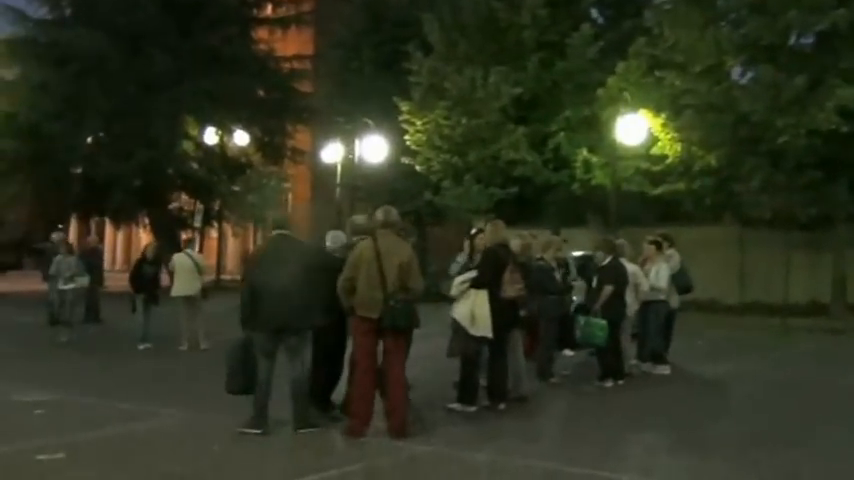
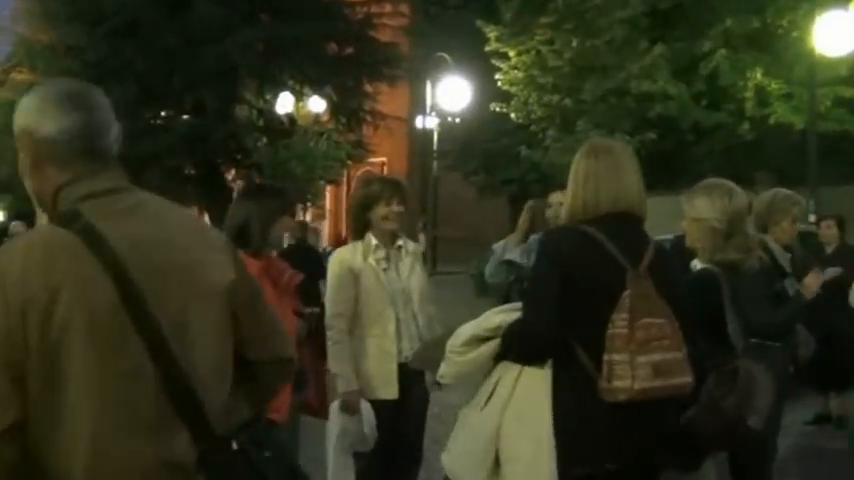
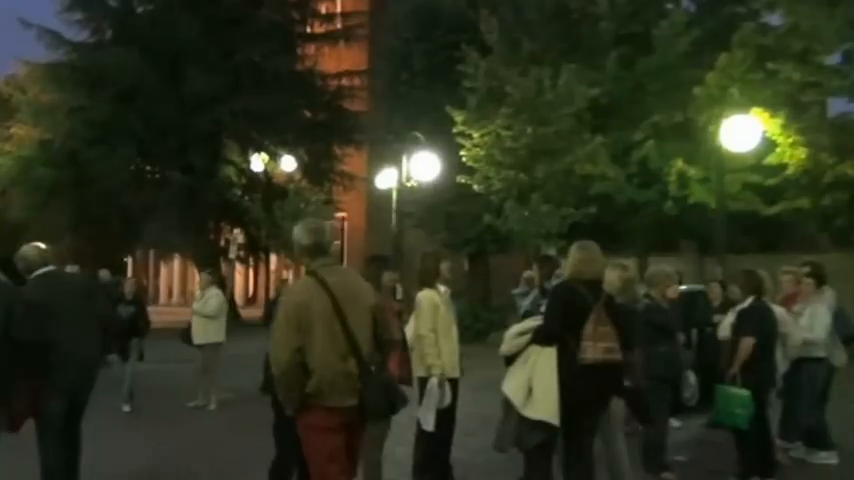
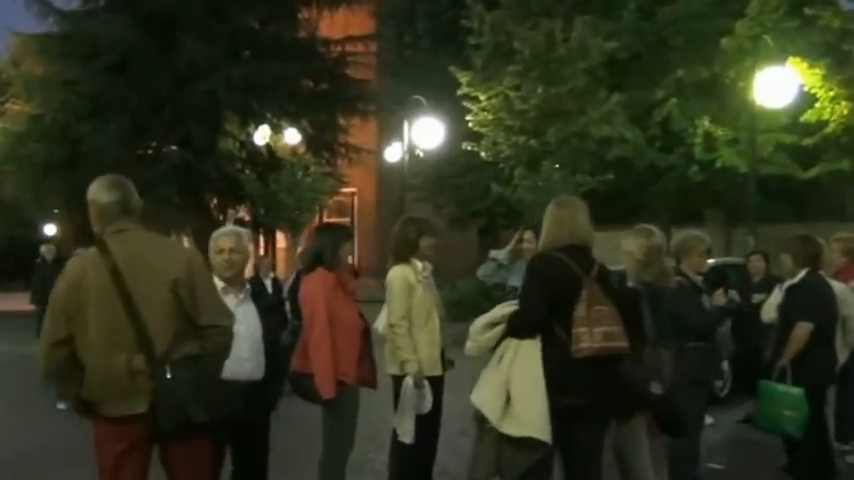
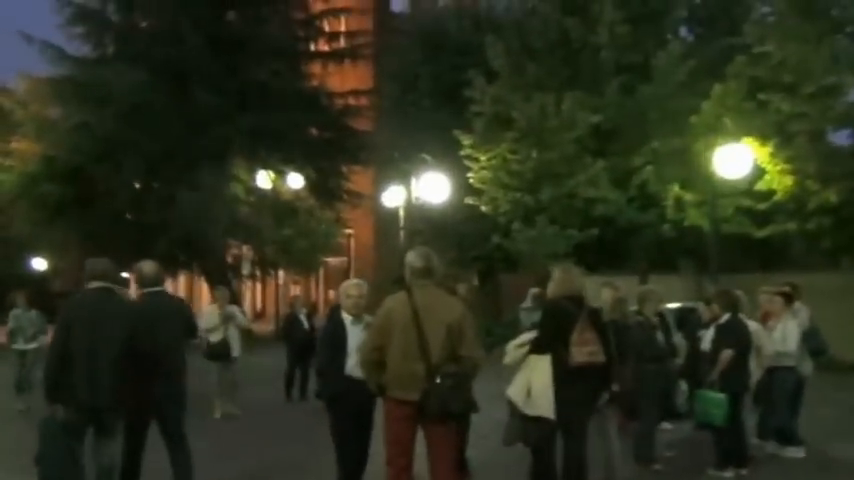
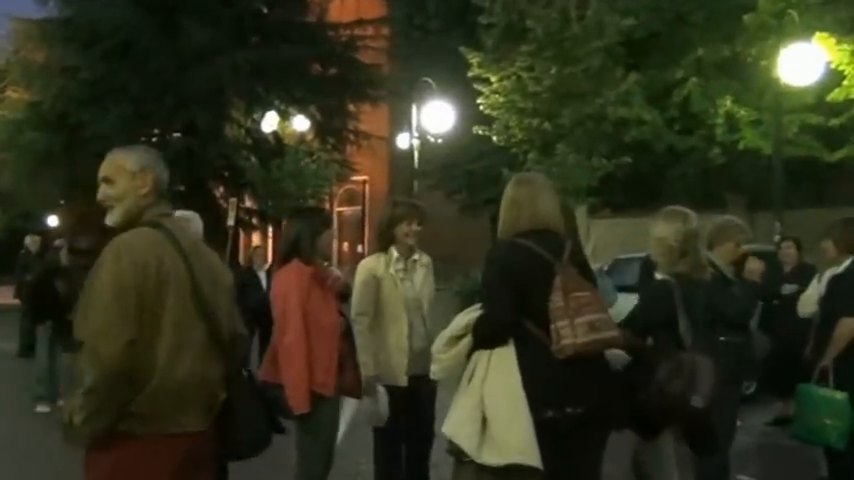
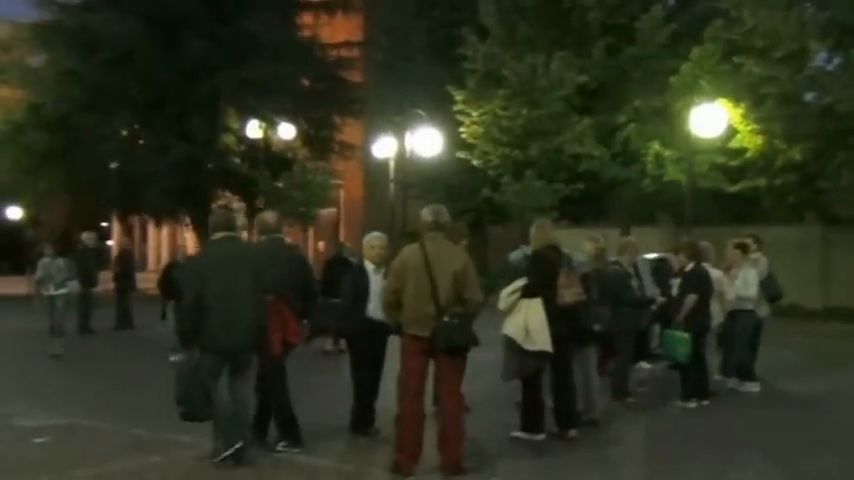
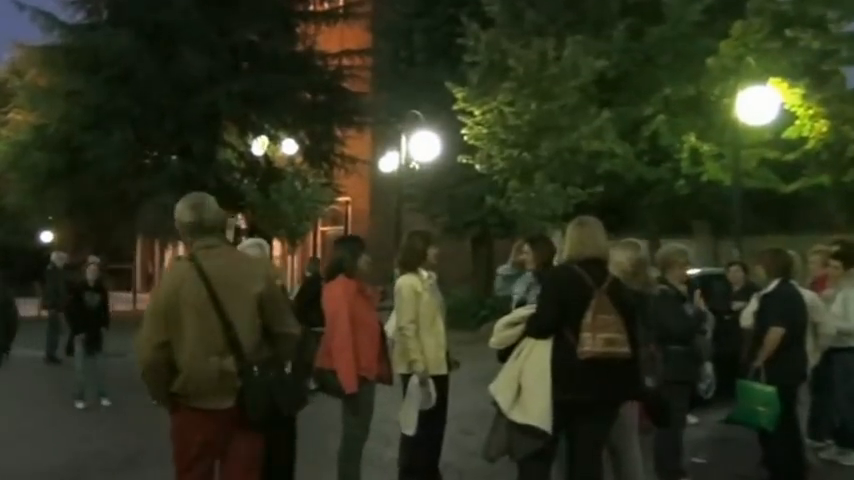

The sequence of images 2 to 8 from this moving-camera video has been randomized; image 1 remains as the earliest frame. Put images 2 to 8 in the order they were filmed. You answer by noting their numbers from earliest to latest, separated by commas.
7, 5, 3, 8, 4, 6, 2
